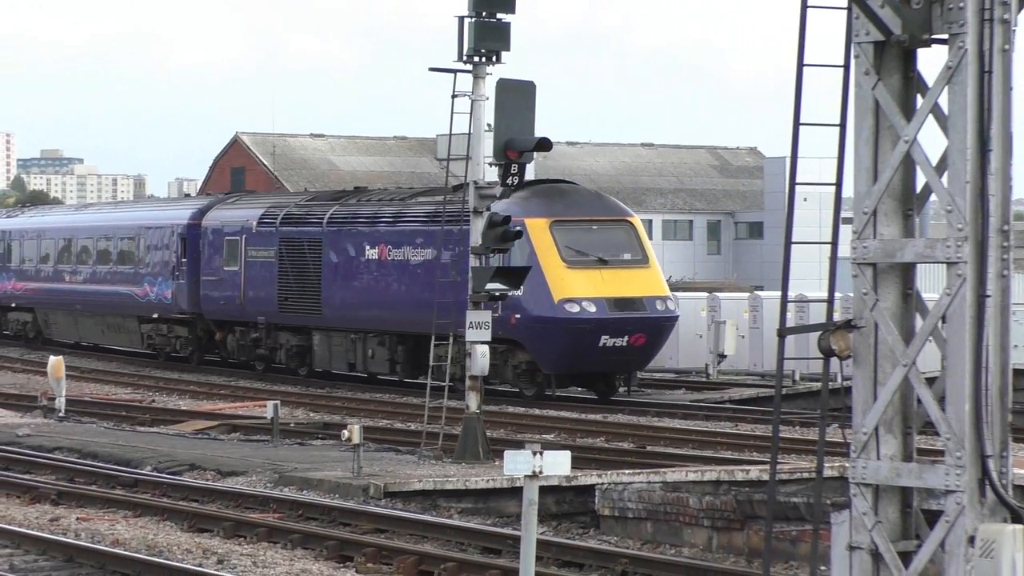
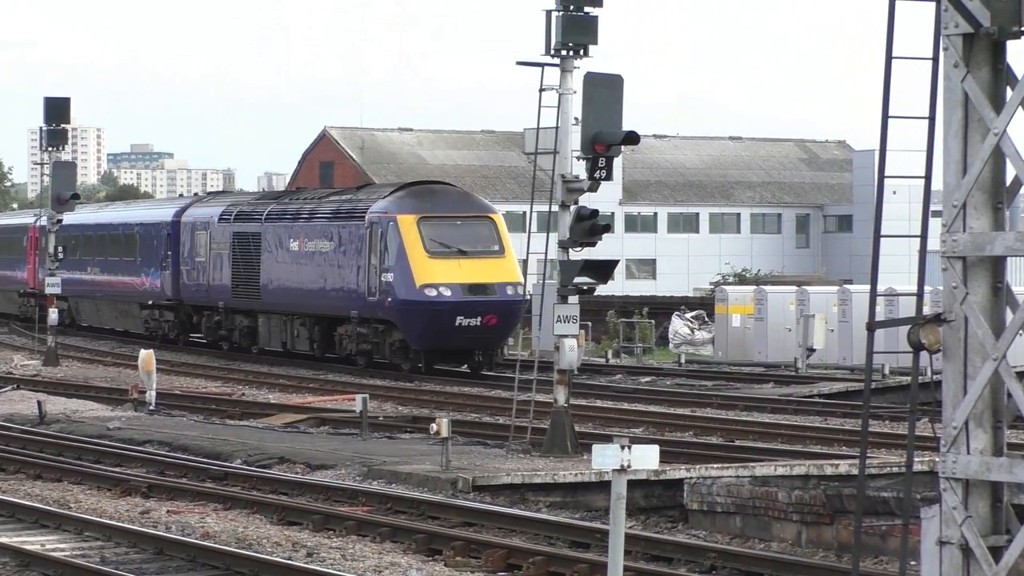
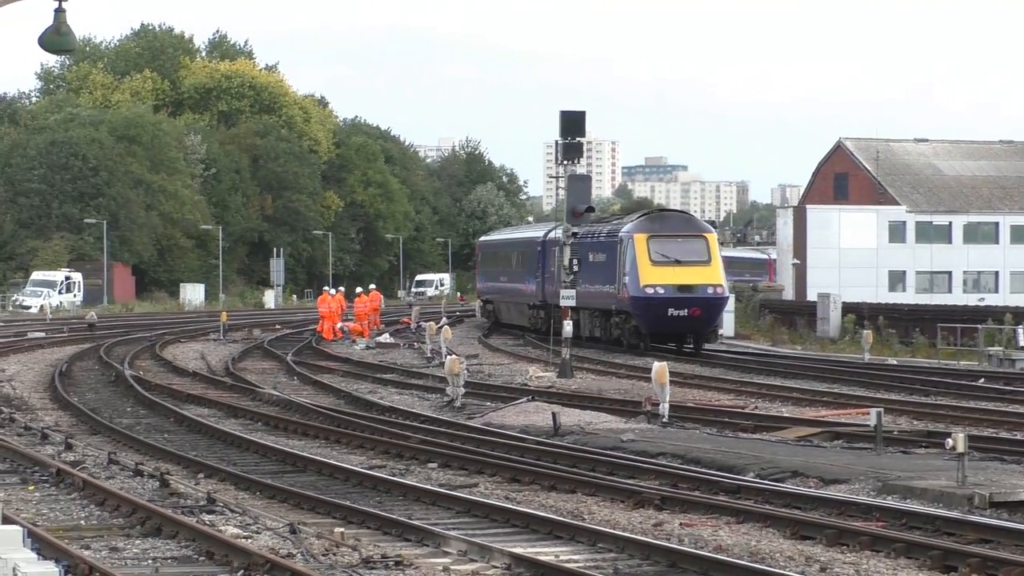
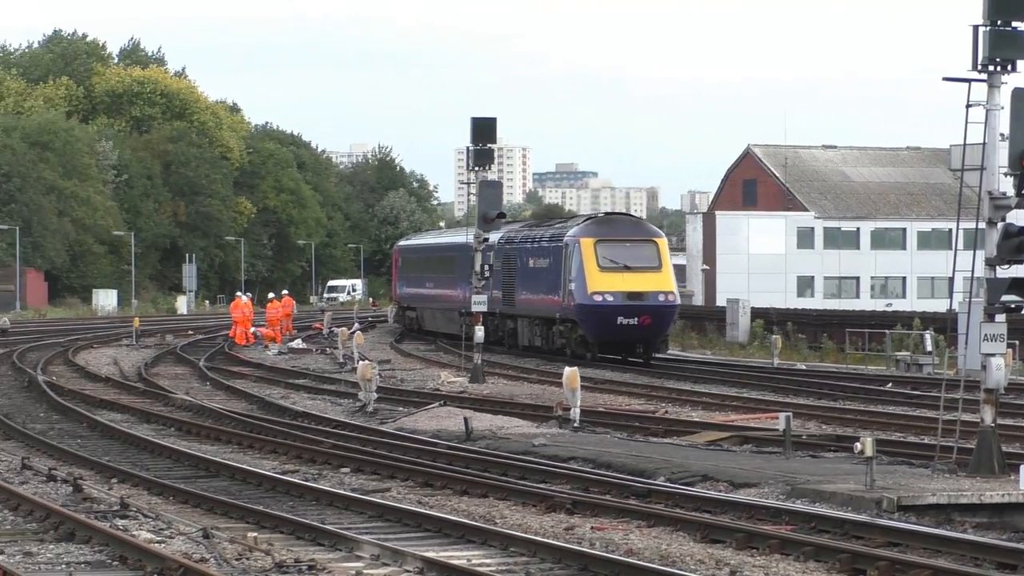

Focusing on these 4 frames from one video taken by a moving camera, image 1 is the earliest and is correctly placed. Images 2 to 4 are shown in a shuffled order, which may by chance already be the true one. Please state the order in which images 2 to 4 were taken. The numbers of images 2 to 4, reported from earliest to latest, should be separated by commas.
2, 4, 3
